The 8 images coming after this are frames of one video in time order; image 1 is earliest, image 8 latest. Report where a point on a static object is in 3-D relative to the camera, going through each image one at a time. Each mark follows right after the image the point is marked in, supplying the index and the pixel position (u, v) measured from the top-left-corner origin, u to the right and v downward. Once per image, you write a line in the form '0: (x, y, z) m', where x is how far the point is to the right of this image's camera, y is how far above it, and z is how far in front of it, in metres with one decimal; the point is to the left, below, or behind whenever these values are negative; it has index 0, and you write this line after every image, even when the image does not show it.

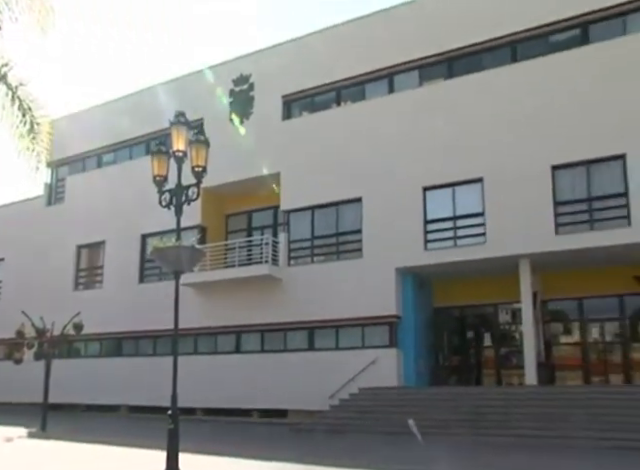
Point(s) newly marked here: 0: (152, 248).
0: (-3.0, -0.2, +11.0) m
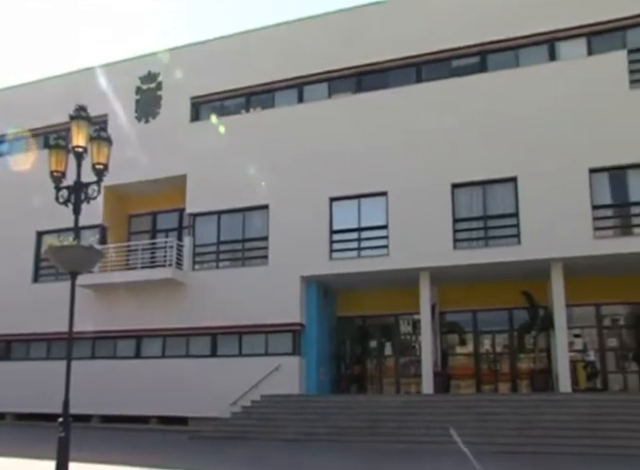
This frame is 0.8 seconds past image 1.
0: (-4.5, -0.2, +10.5) m
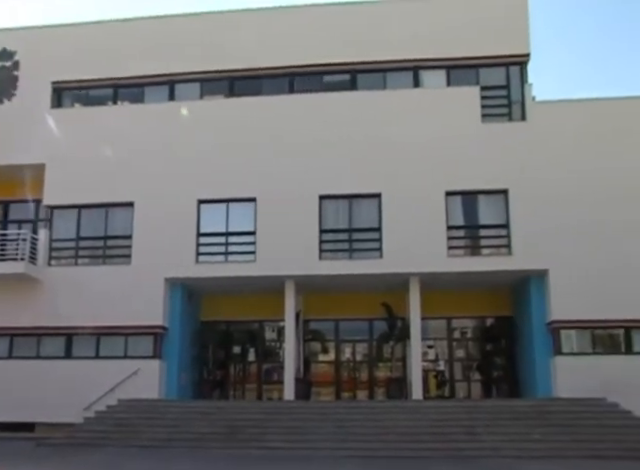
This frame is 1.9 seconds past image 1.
0: (-3.2, +0.1, +9.1) m
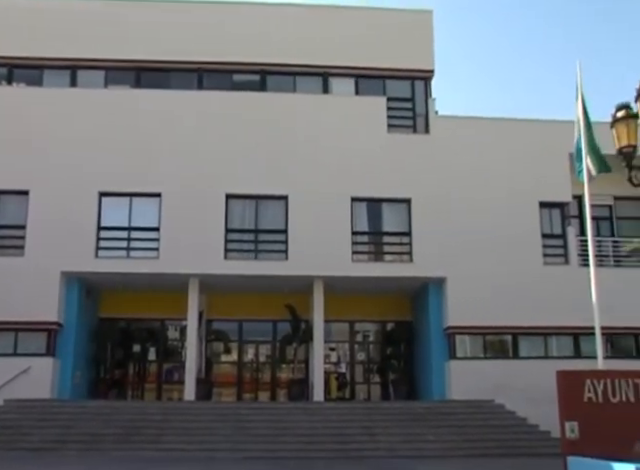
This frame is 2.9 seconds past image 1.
0: (-4.4, +0.3, +8.5) m
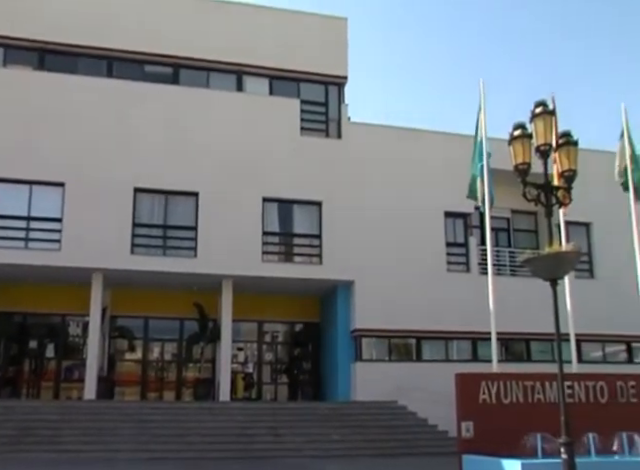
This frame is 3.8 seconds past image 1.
0: (-5.4, +0.5, +7.8) m
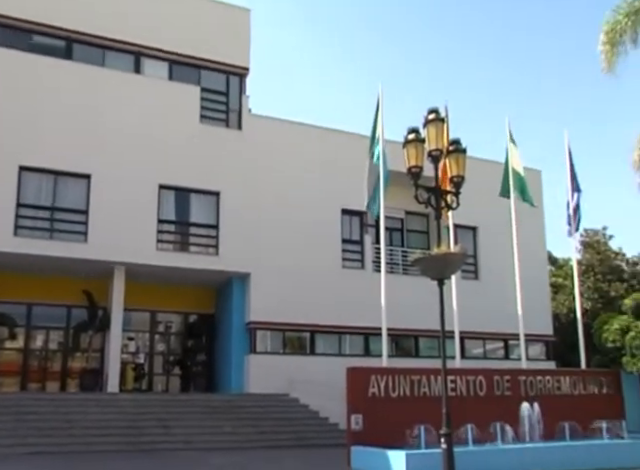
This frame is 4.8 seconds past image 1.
0: (-6.5, +0.9, +6.8) m
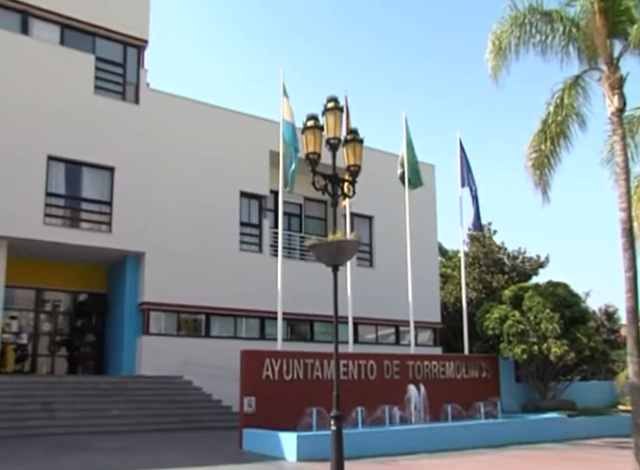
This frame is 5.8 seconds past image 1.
0: (-7.3, +1.3, +5.6) m
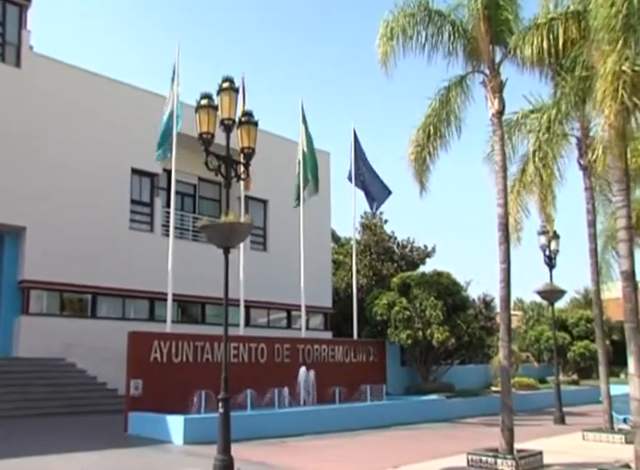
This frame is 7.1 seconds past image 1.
0: (-8.0, +1.8, +4.3) m
